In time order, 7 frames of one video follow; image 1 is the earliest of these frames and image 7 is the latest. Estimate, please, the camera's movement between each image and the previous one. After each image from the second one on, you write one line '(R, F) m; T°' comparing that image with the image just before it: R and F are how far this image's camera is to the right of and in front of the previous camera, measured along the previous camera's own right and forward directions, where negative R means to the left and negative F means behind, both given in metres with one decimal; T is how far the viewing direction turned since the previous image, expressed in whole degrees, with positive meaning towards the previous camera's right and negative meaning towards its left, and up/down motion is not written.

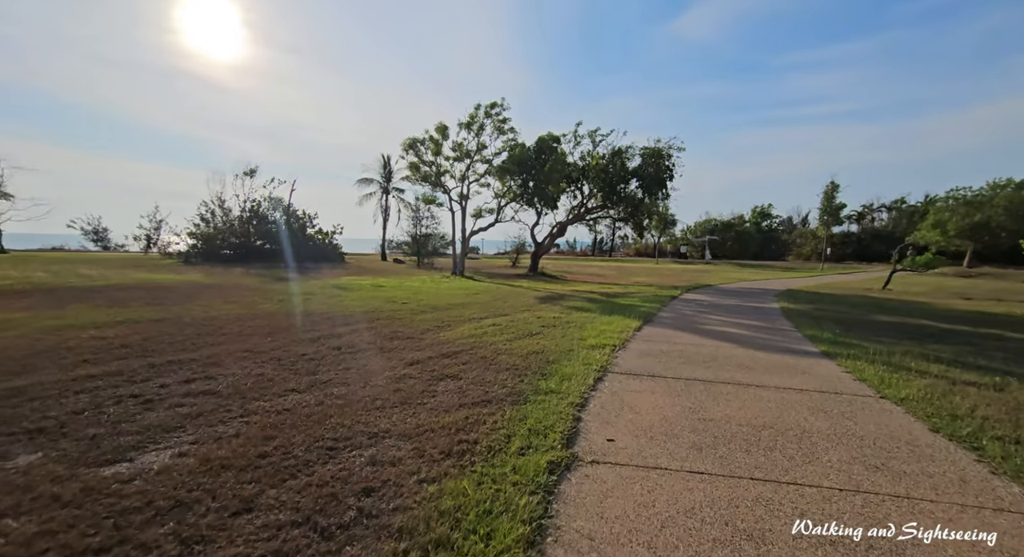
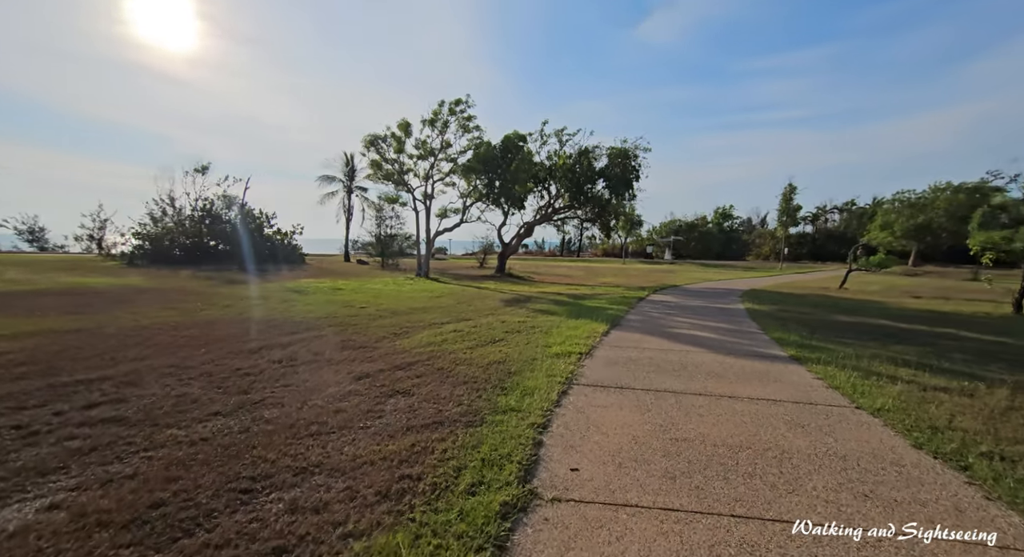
(+0.1, +0.4) m; +4°
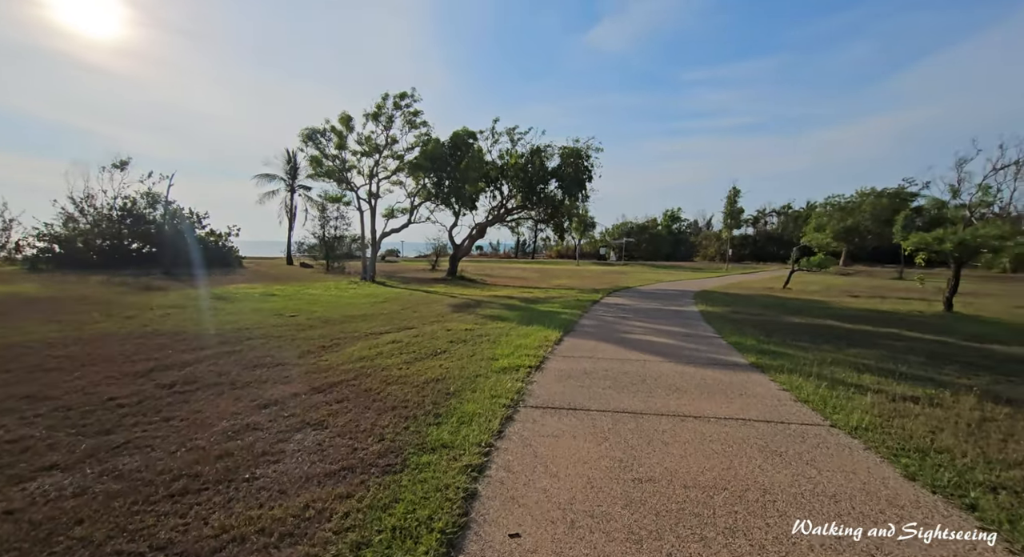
(+0.2, +0.7) m; +5°
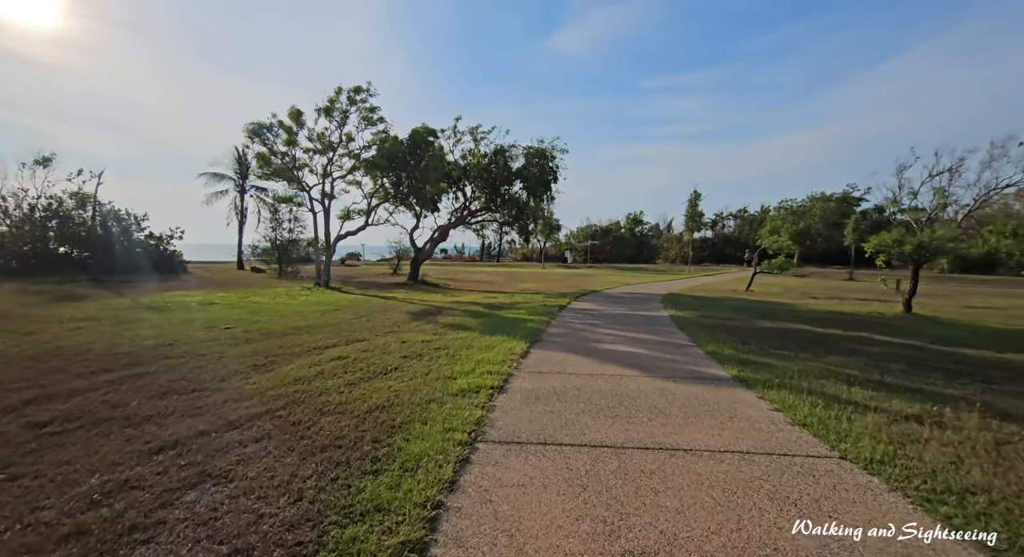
(+0.1, +0.7) m; +4°
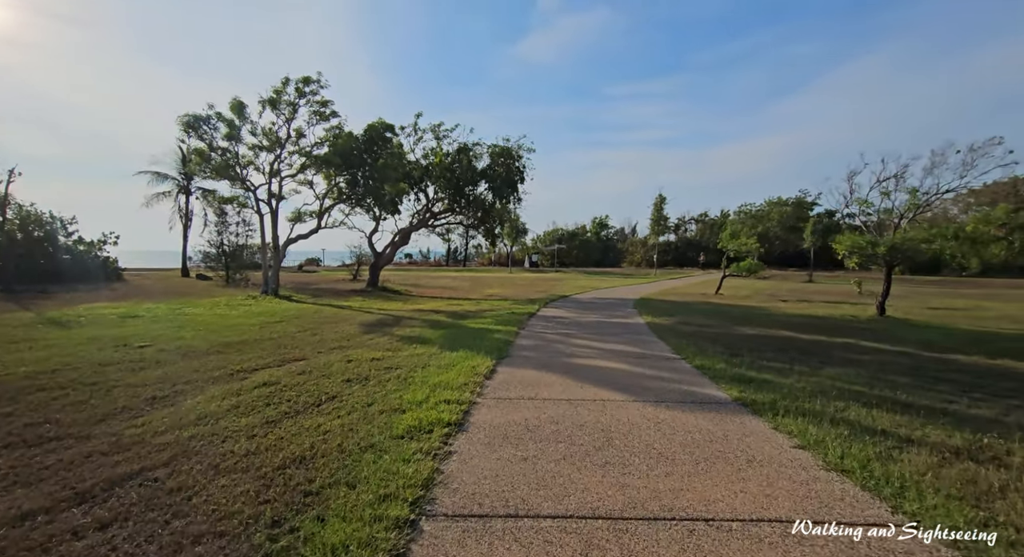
(+0.1, +1.0) m; +4°
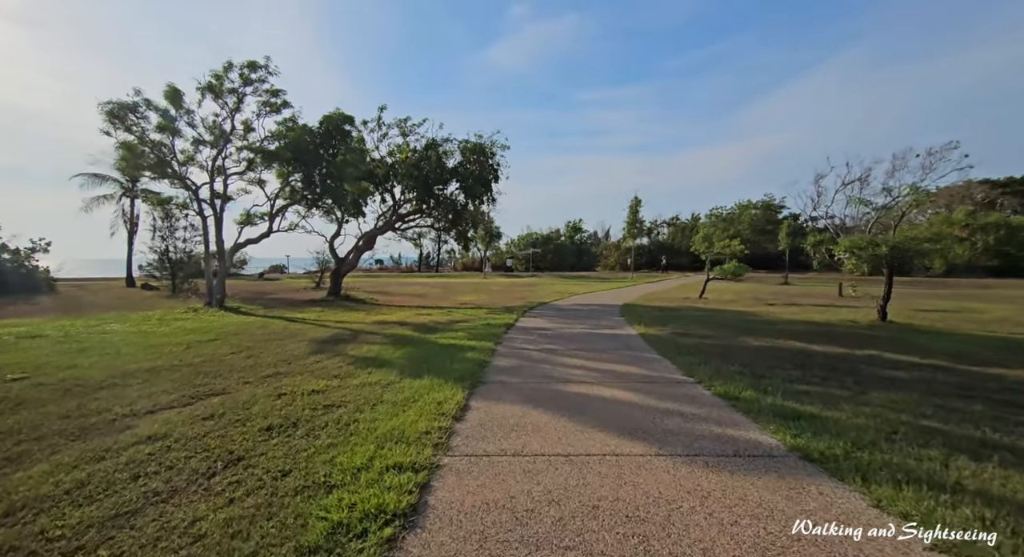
(0.0, +1.4) m; +3°
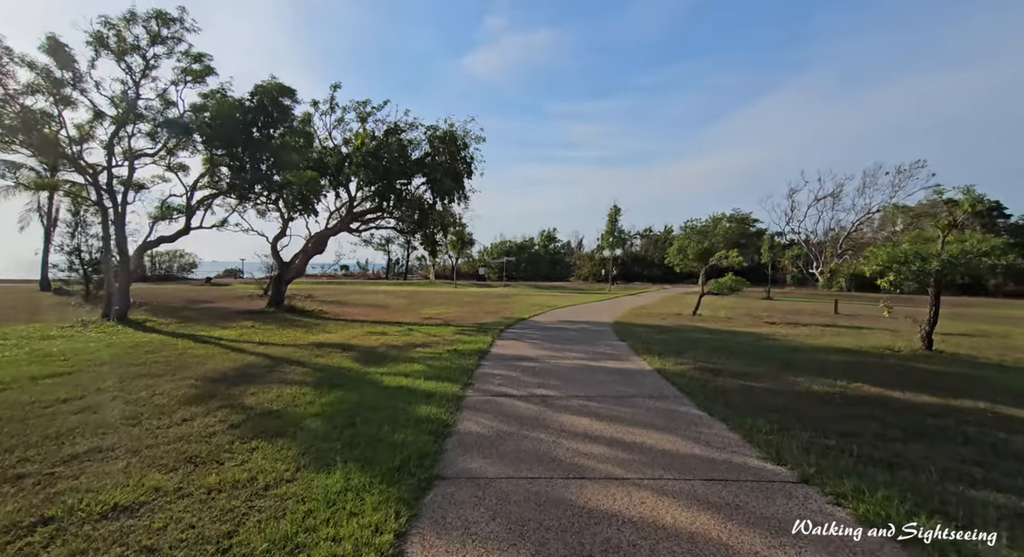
(-0.1, +2.5) m; +3°
